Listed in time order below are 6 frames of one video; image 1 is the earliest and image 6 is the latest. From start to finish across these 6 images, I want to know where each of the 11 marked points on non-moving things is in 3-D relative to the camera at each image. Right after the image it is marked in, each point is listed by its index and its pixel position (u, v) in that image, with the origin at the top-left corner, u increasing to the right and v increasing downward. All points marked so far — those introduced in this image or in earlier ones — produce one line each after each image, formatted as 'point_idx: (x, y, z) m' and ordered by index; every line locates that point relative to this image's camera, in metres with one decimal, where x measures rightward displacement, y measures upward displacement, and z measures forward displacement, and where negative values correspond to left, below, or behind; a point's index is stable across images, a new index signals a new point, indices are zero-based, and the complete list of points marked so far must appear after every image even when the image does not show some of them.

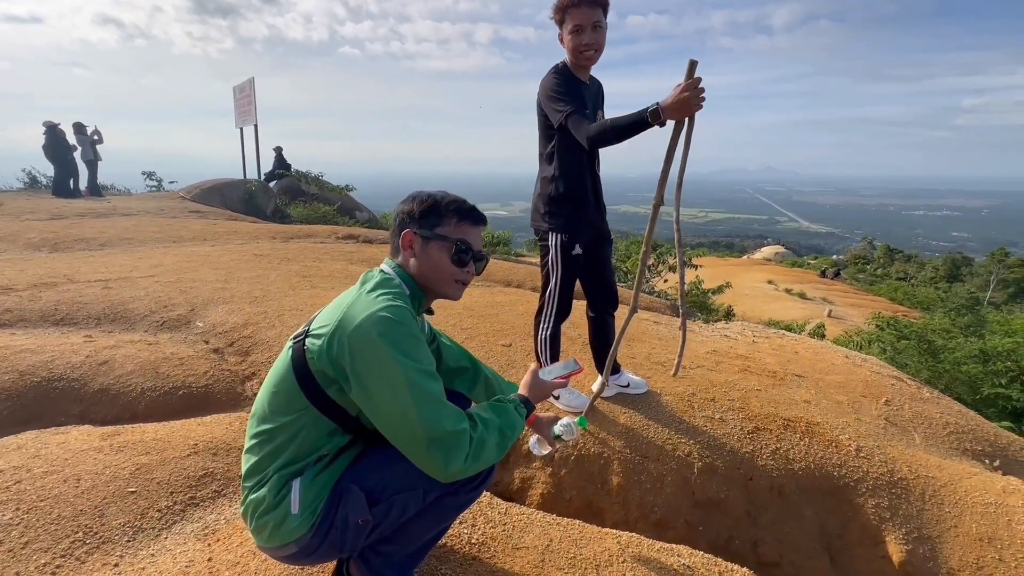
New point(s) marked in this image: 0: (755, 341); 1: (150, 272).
0: (+2.6, -0.6, +5.0) m
1: (-4.1, +0.2, +5.3) m
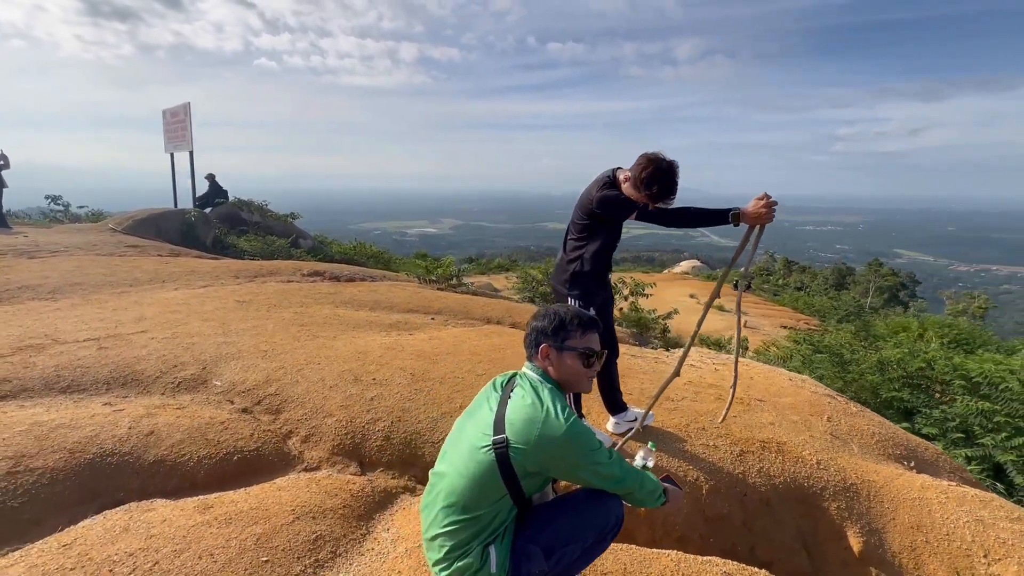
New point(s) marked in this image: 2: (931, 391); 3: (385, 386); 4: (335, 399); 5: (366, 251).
0: (+2.5, -1.0, +5.8) m
1: (-4.1, -0.4, +5.2) m
2: (+6.3, -1.6, +7.1) m
3: (-1.1, -0.9, +4.2) m
4: (-1.5, -0.9, +4.0) m
5: (-5.1, +1.3, +16.3) m
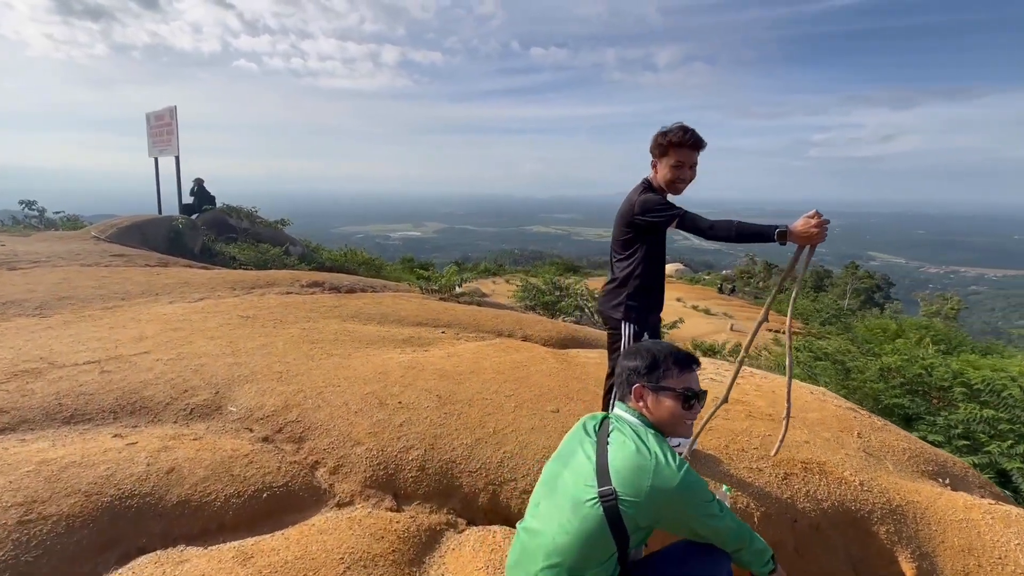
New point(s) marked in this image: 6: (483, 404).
0: (+2.8, -1.2, +5.8) m
1: (-3.9, -0.6, +4.9) m
2: (+6.5, -1.7, +7.1) m
3: (-0.8, -1.0, +4.0) m
4: (-1.2, -1.1, +3.8) m
5: (-5.3, +1.0, +16.0) m
6: (-0.3, -1.0, +4.1) m
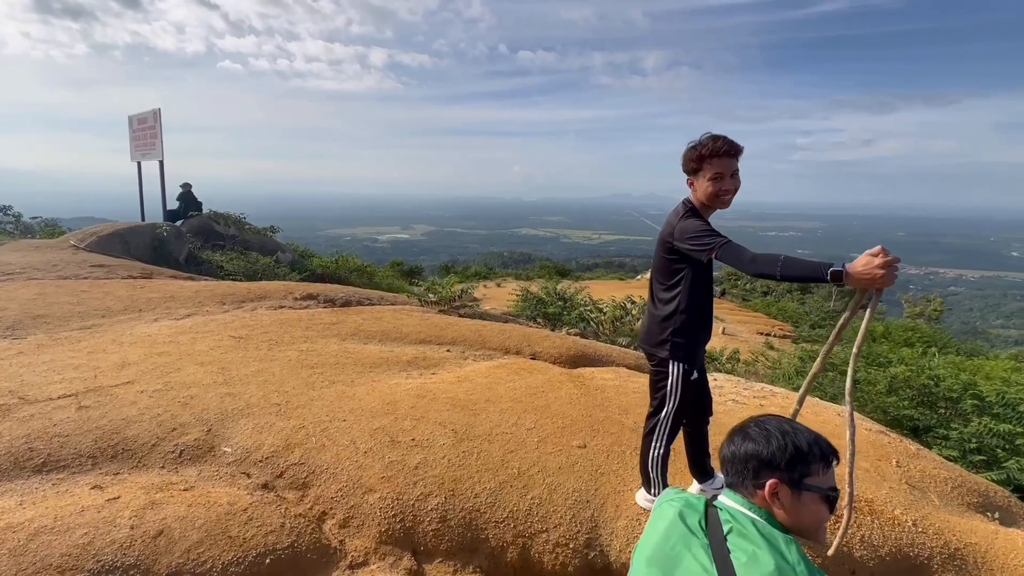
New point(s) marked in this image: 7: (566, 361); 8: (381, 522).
0: (+2.9, -1.4, +5.5) m
1: (-3.7, -0.8, +4.5) m
2: (+6.6, -1.9, +7.0) m
3: (-0.7, -1.2, +3.6) m
4: (-1.0, -1.3, +3.4) m
5: (-5.4, +0.7, +15.5) m
6: (-0.1, -1.2, +3.8) m
7: (+0.8, -1.0, +6.7) m
8: (-0.8, -1.5, +3.0) m
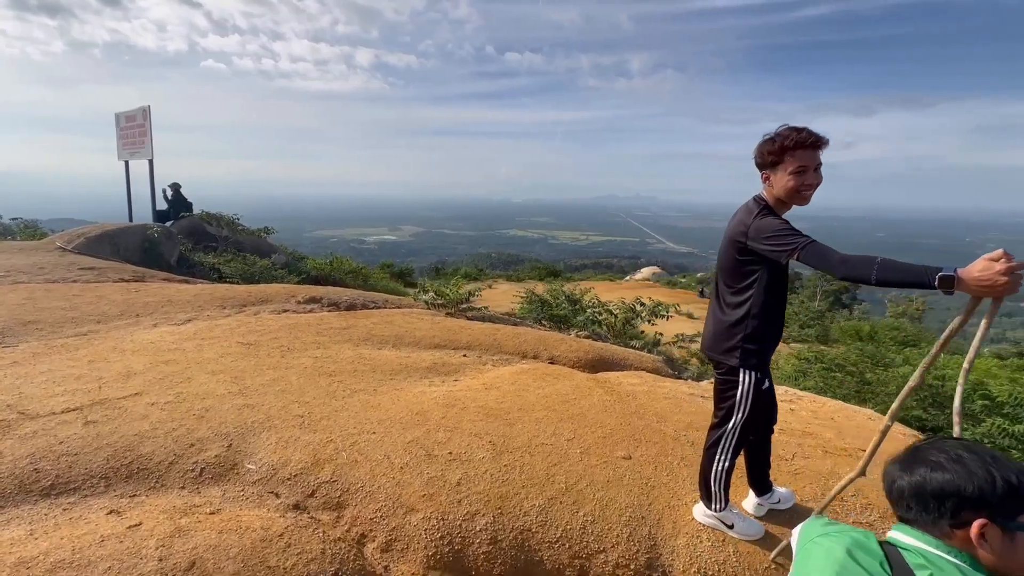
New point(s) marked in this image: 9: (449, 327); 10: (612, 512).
0: (+3.2, -1.4, +5.4) m
1: (-3.4, -0.9, +4.2) m
2: (+6.9, -1.9, +6.9) m
3: (-0.3, -1.3, +3.4) m
4: (-0.7, -1.3, +3.2) m
5: (-5.3, +0.7, +15.2) m
6: (+0.3, -1.3, +3.6) m
7: (+1.0, -1.1, +6.5) m
8: (-0.5, -1.5, +2.8) m
9: (-0.9, -0.6, +7.1) m
10: (+0.7, -1.5, +3.1) m
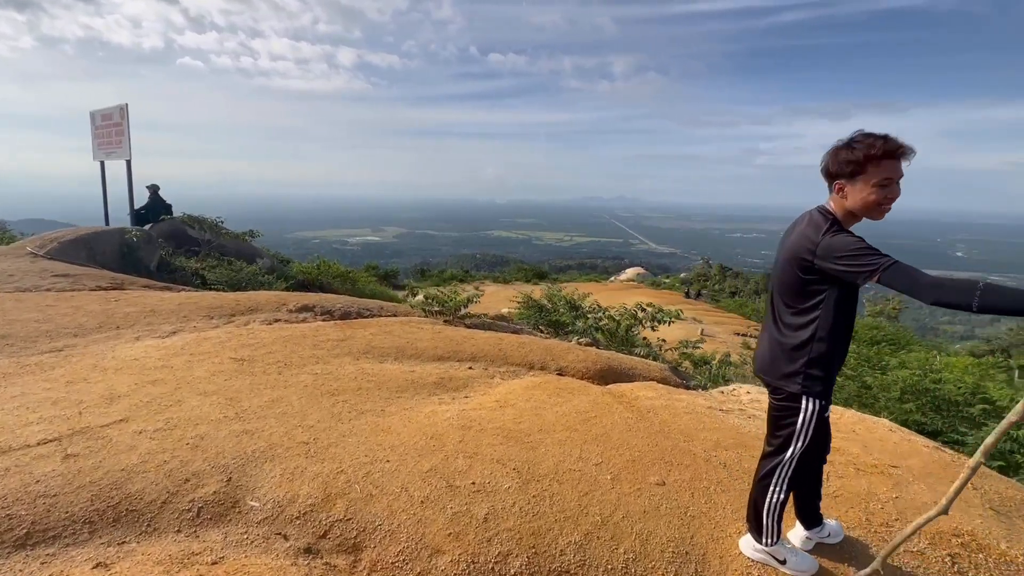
0: (+3.3, -1.5, +5.2) m
1: (-3.3, -1.0, +3.8) m
2: (+7.0, -2.0, +6.9) m
3: (-0.1, -1.4, +3.1) m
4: (-0.5, -1.4, +2.9) m
5: (-5.5, +0.5, +14.7) m
6: (+0.4, -1.4, +3.3) m
7: (+1.1, -1.2, +6.3) m
8: (-0.3, -1.6, +2.5) m
9: (-0.9, -0.7, +6.8) m
10: (+0.9, -1.6, +2.9) m
